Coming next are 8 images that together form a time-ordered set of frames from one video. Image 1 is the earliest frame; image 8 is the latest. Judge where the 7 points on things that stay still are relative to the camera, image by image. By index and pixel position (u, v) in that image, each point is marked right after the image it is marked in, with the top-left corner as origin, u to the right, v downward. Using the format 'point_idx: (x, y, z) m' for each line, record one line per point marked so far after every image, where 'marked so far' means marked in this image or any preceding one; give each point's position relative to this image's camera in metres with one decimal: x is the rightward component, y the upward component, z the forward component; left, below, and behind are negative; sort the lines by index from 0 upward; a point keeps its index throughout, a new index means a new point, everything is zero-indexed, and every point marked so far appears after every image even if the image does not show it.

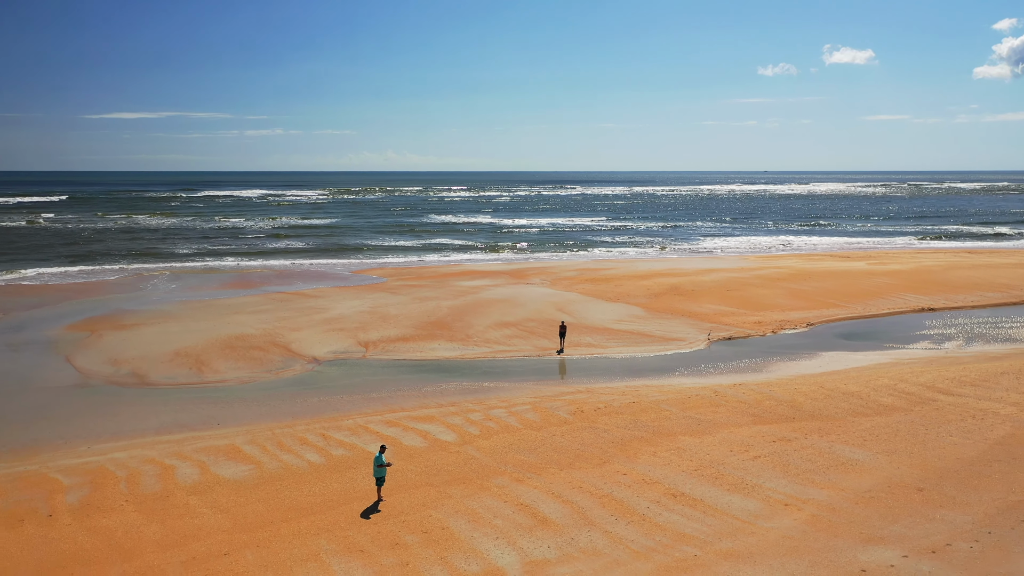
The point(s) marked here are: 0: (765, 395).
0: (+4.2, -1.8, +14.0) m
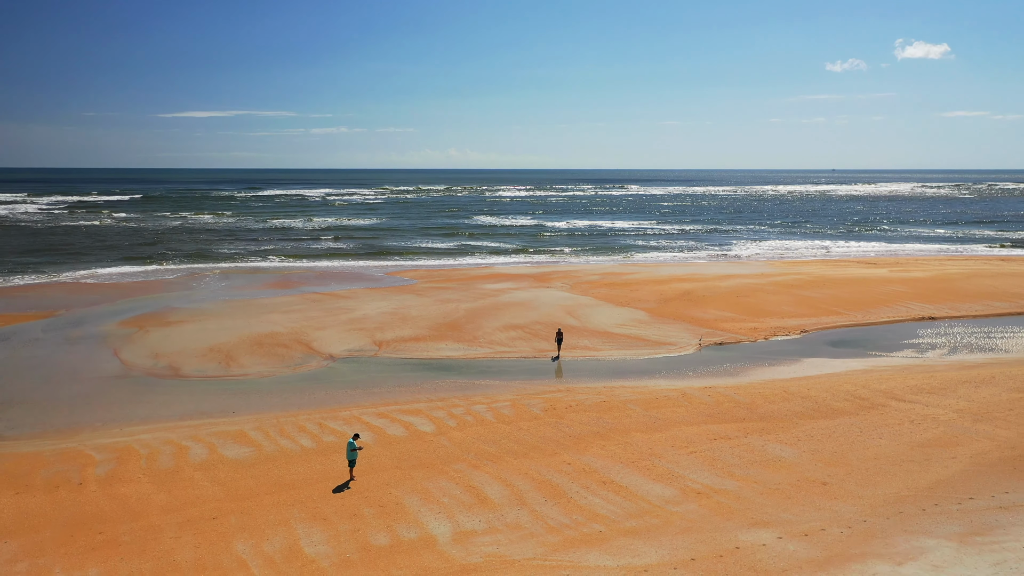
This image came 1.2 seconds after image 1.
0: (+3.9, -2.0, +15.2) m
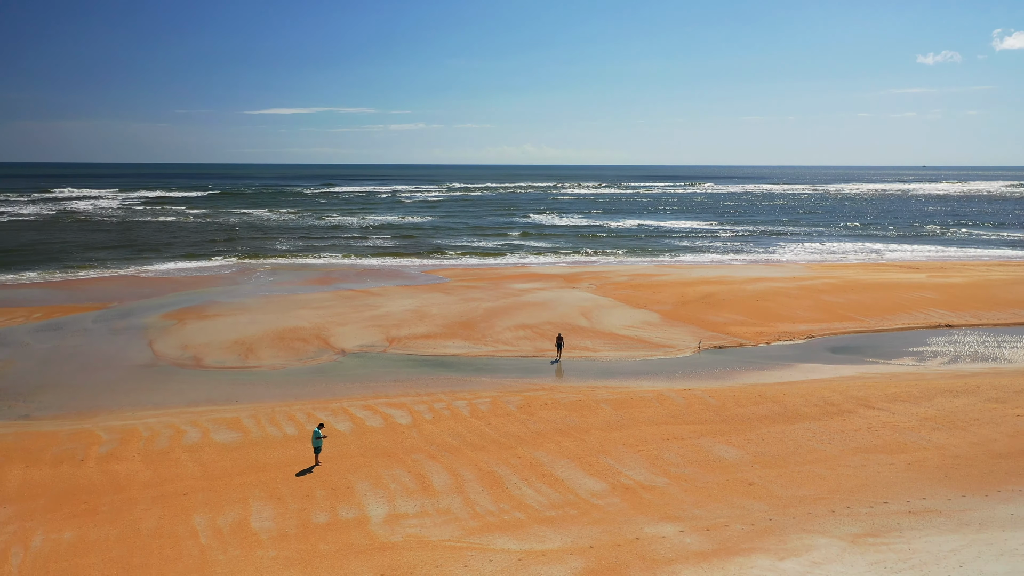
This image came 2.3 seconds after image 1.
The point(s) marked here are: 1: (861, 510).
0: (+3.5, -2.1, +15.8) m
1: (+4.3, -2.8, +10.4) m
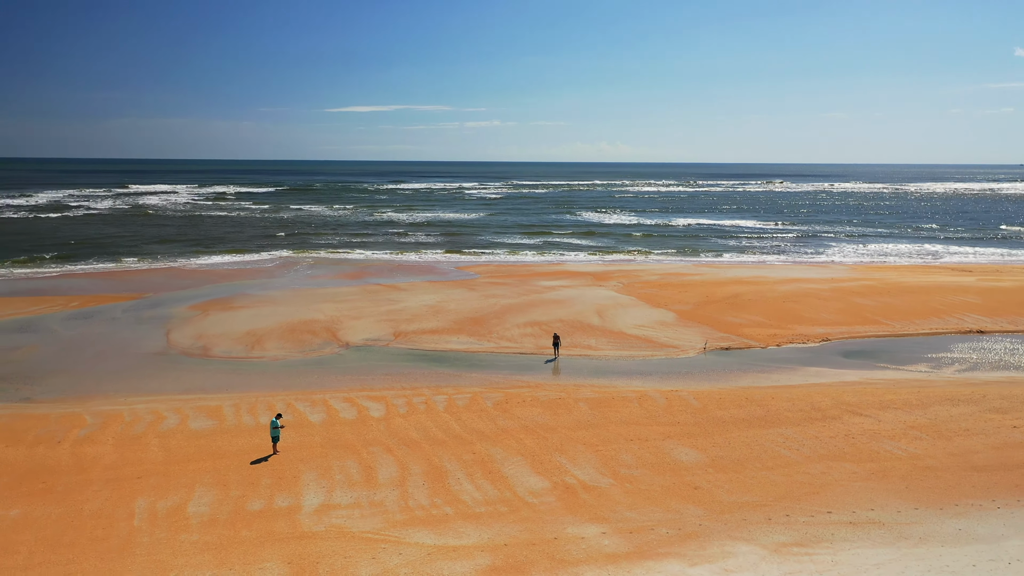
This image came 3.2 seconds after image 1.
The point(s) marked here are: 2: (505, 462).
0: (+3.1, -2.1, +15.5) m
1: (+3.4, -2.8, +10.0) m
2: (-0.1, -2.5, +12.1) m
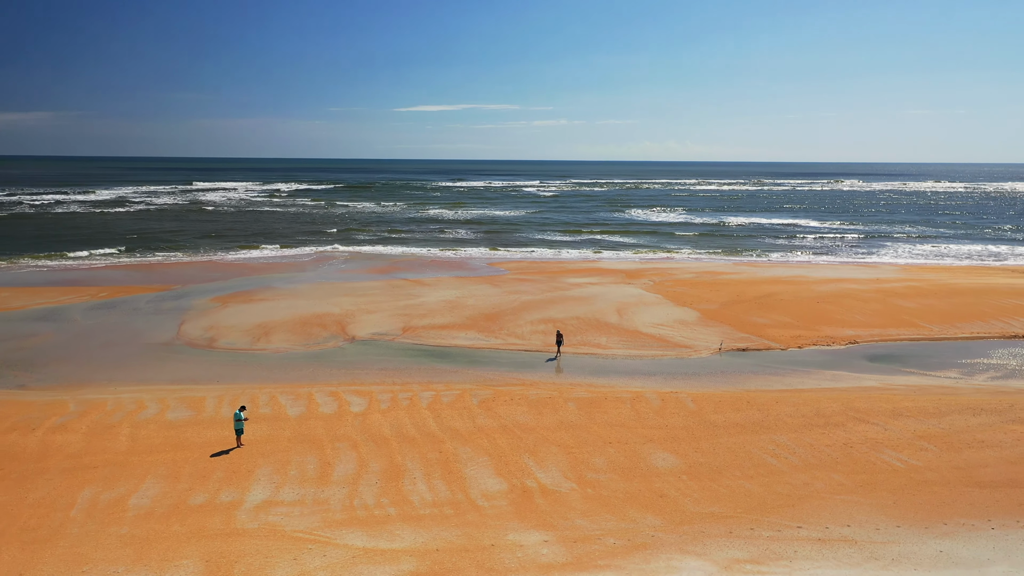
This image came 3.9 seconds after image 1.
0: (+2.9, -2.0, +14.7) m
1: (+2.8, -2.7, +9.2) m
2: (-0.6, -2.4, +11.6) m
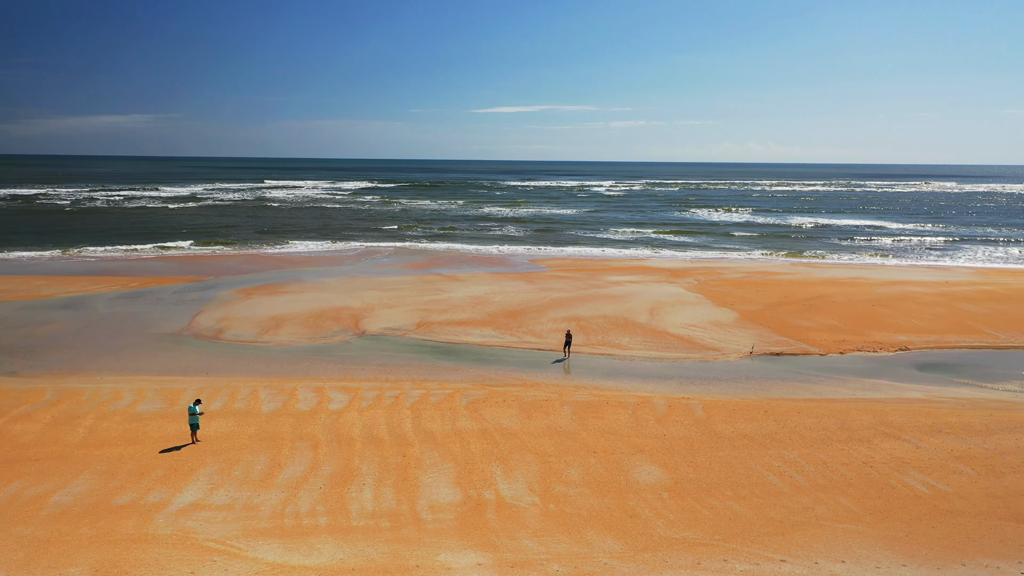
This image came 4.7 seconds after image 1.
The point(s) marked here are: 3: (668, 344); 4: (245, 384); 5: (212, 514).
0: (+2.7, -2.0, +13.3) m
1: (+2.1, -2.6, +7.8) m
2: (-1.0, -2.3, +10.5) m
3: (+3.5, -1.2, +18.5) m
4: (-4.7, -1.7, +14.7) m
5: (-3.2, -2.4, +9.0) m
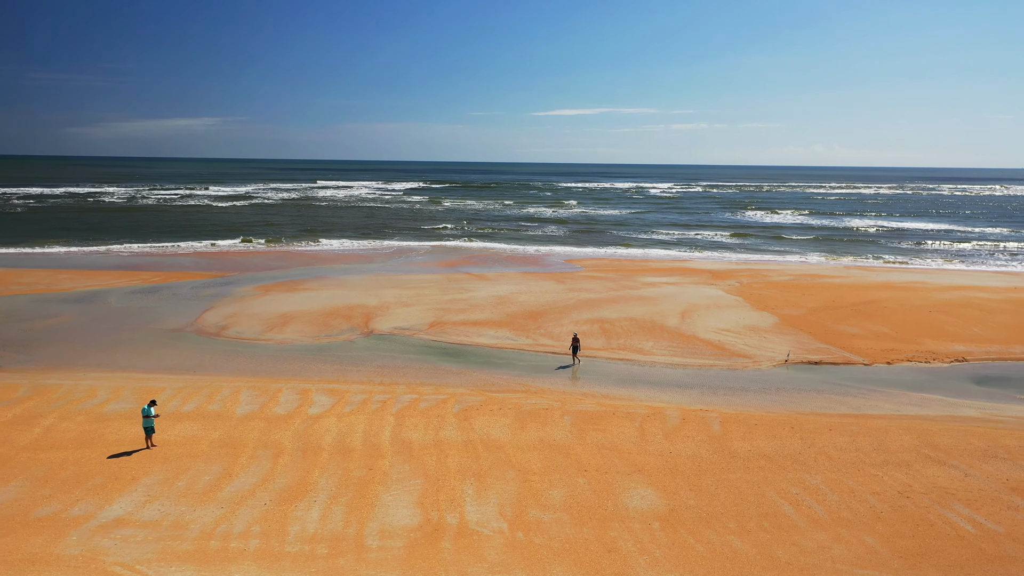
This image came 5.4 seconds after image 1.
0: (+2.6, -1.9, +11.8) m
1: (+1.6, -2.6, +6.4) m
2: (-1.3, -2.2, +9.3) m
3: (+3.8, -1.3, +17.0) m
4: (-4.7, -1.6, +13.7) m
5: (-3.6, -2.3, +8.0) m
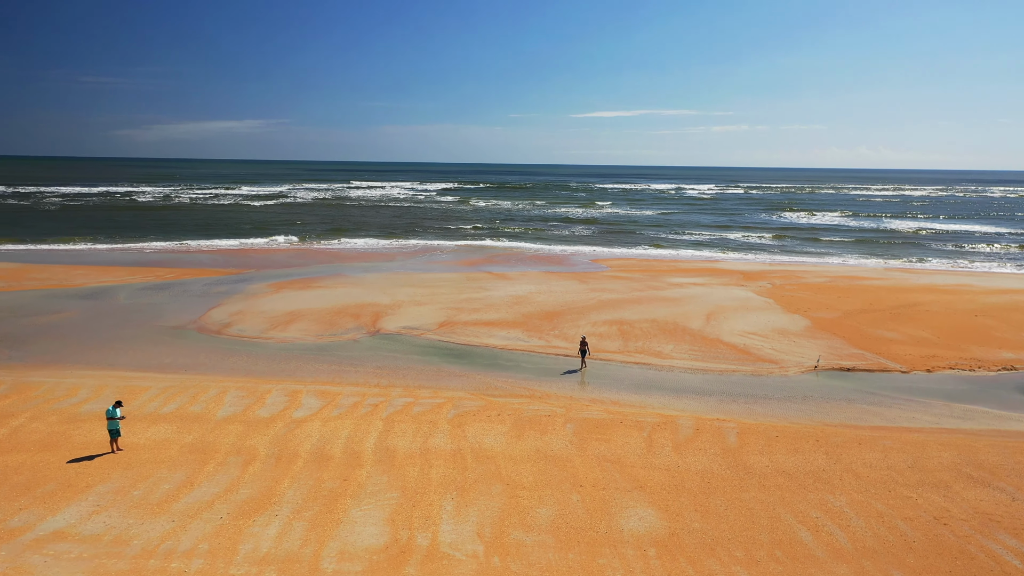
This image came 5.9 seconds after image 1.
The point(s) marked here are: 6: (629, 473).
0: (+2.6, -1.9, +10.8) m
1: (+1.3, -2.5, +5.4) m
2: (-1.5, -2.1, +8.5) m
3: (+4.0, -1.3, +15.9) m
4: (-4.6, -1.5, +13.0) m
5: (-3.8, -2.3, +7.3) m
6: (+1.3, -2.1, +9.3) m
